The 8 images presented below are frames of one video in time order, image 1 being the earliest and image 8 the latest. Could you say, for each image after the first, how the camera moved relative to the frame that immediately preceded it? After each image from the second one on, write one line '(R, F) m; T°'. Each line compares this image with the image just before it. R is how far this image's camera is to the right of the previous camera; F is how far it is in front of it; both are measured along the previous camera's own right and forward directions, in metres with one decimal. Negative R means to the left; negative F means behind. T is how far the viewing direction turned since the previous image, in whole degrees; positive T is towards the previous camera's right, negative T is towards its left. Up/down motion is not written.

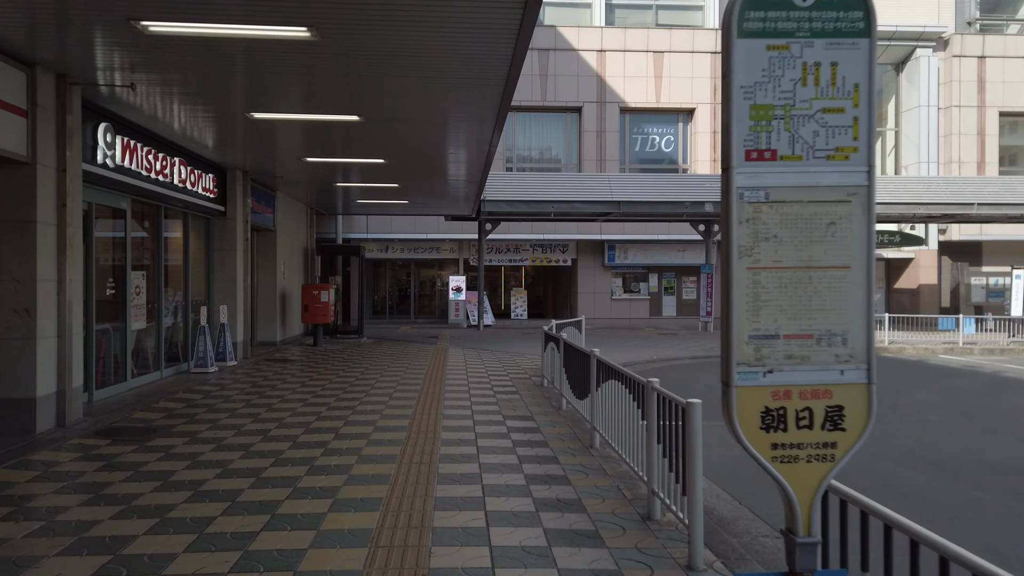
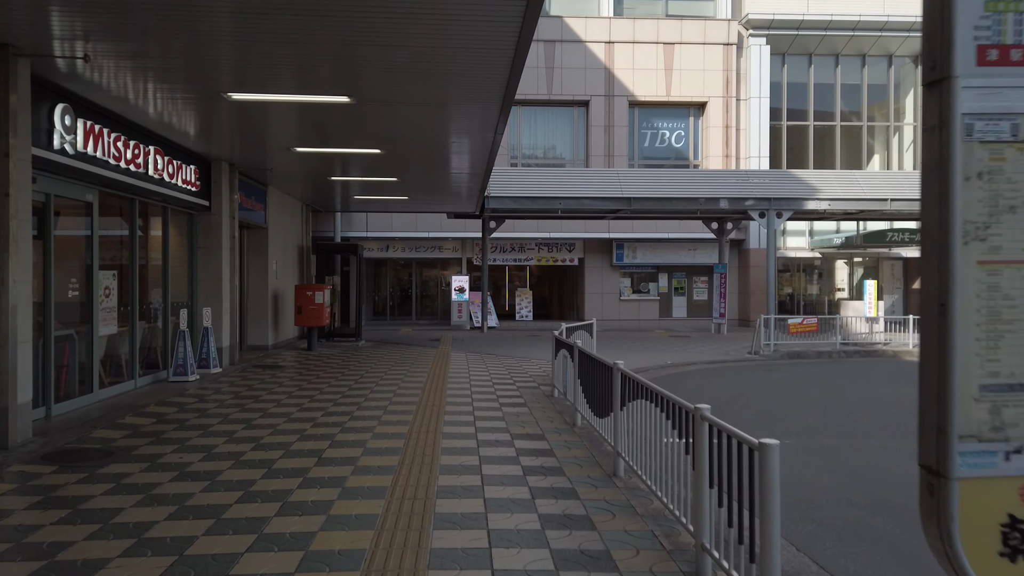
(-0.1, +0.9) m; 0°
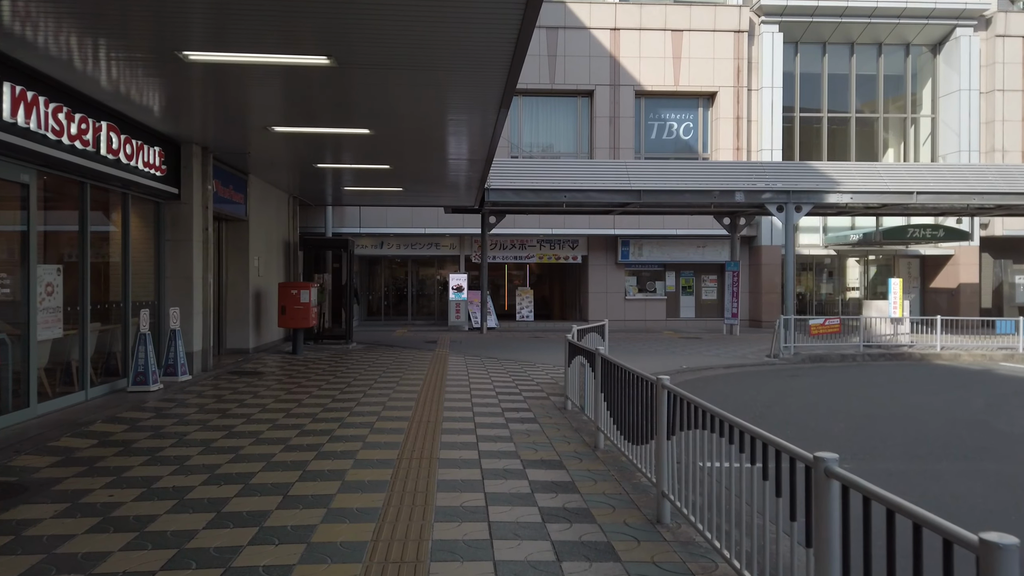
(-0.1, +1.3) m; 0°
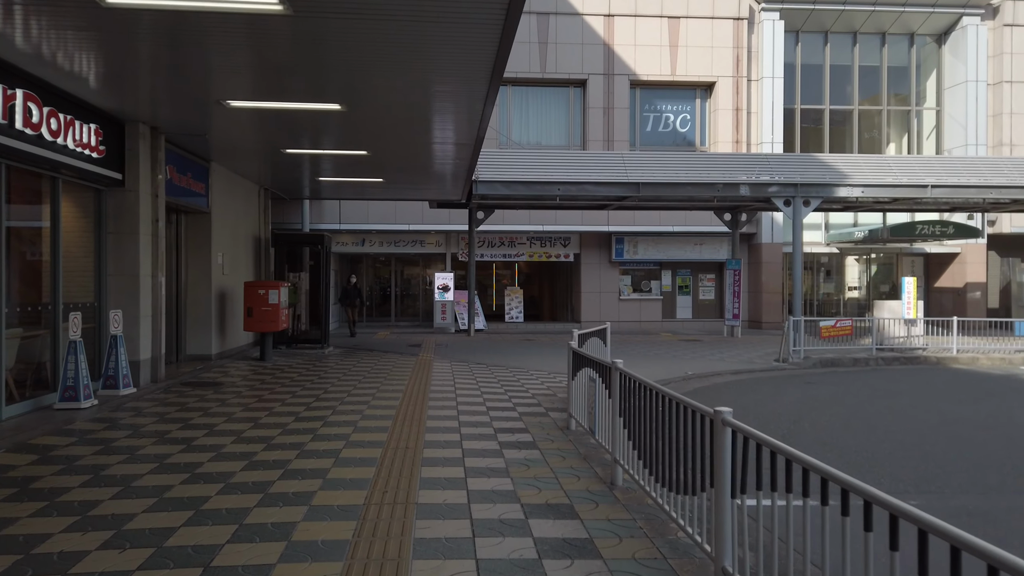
(-0.1, +1.3) m; +1°
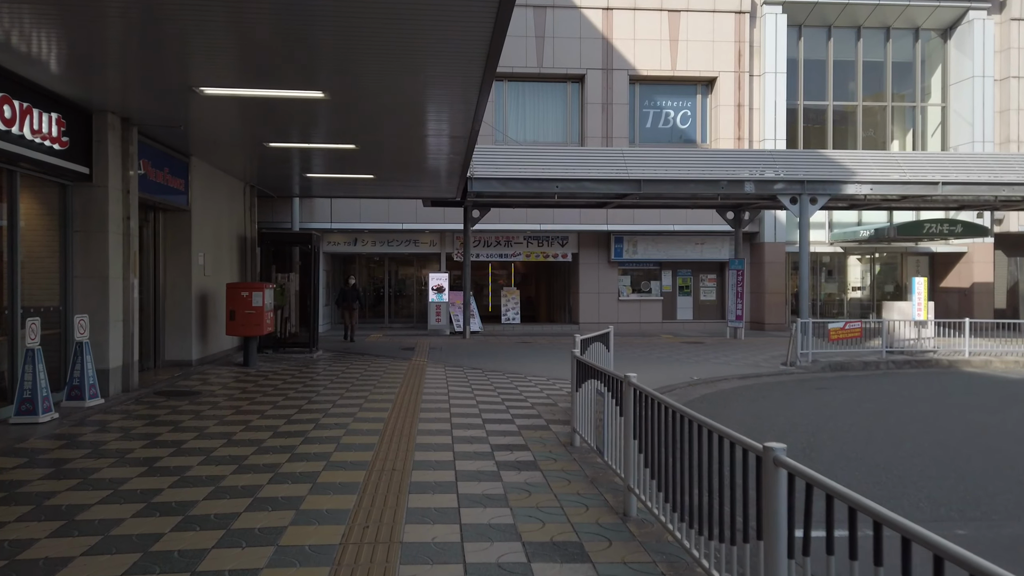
(0.0, +0.6) m; 0°
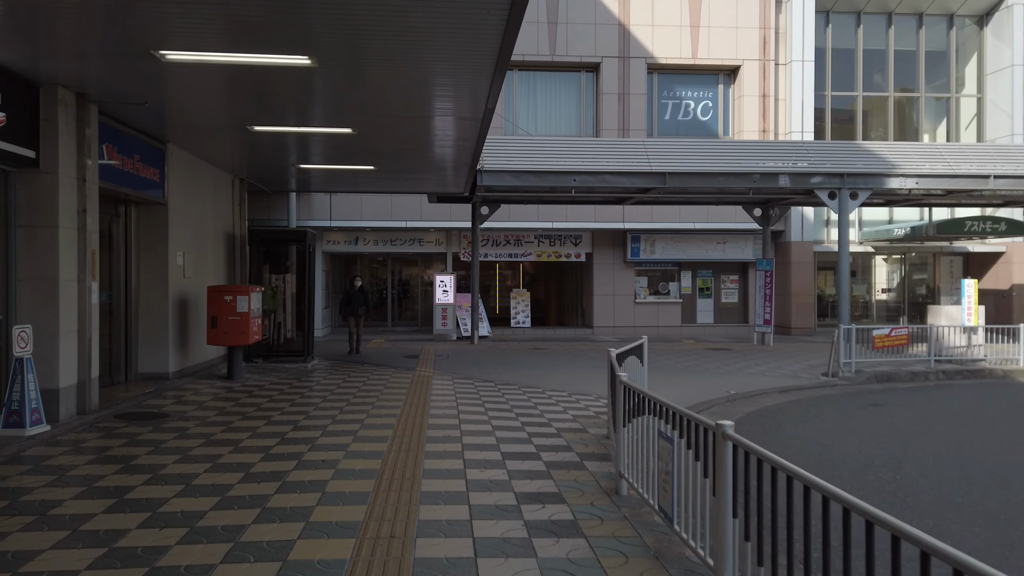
(-0.2, +1.4) m; 0°
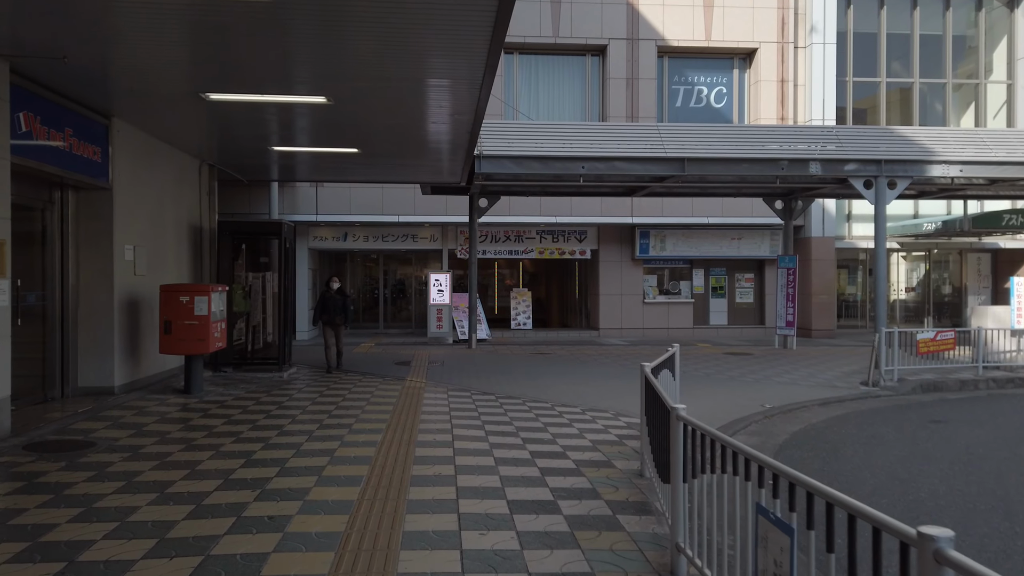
(-0.1, +1.5) m; 0°
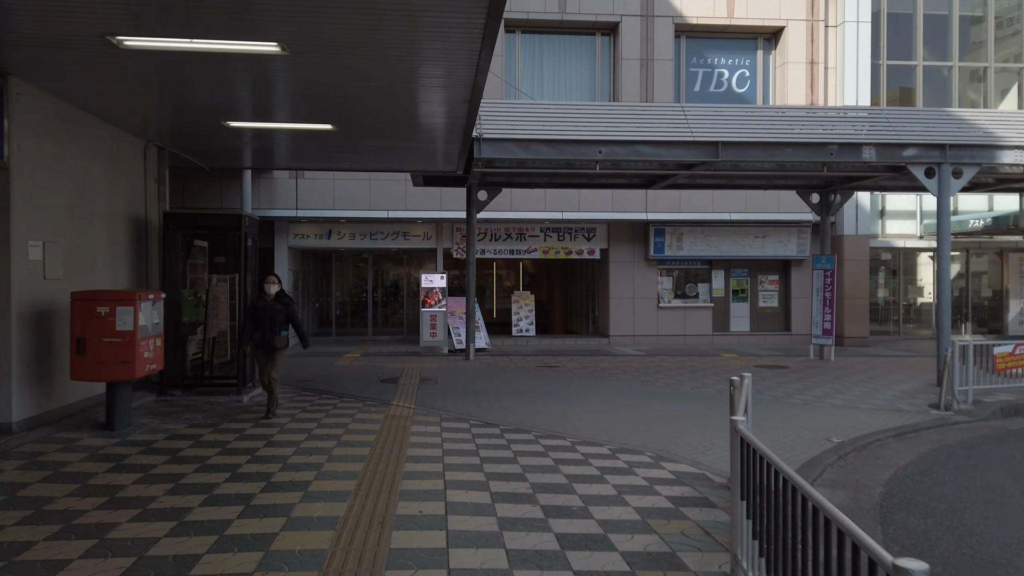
(-0.1, +2.0) m; 0°
